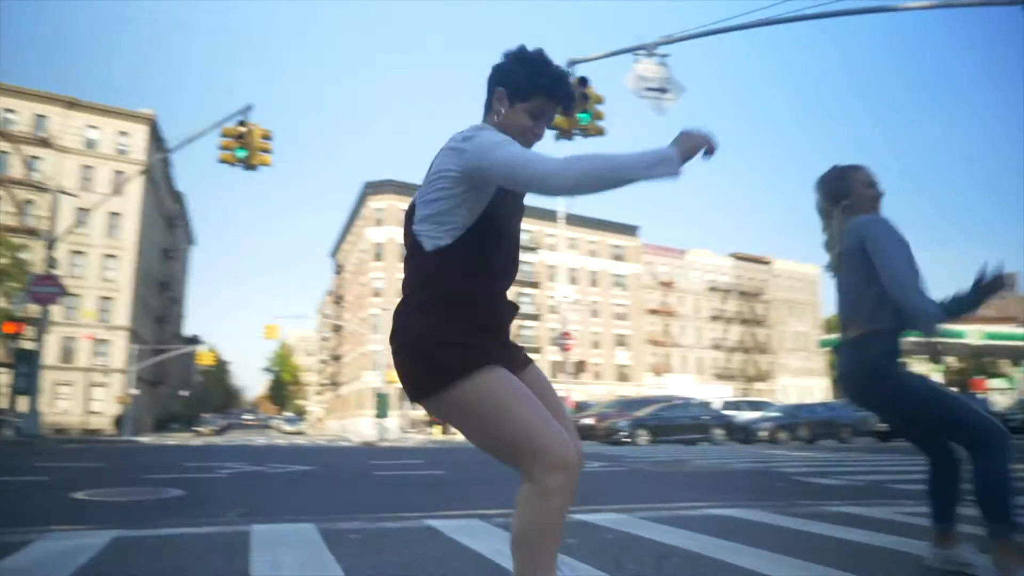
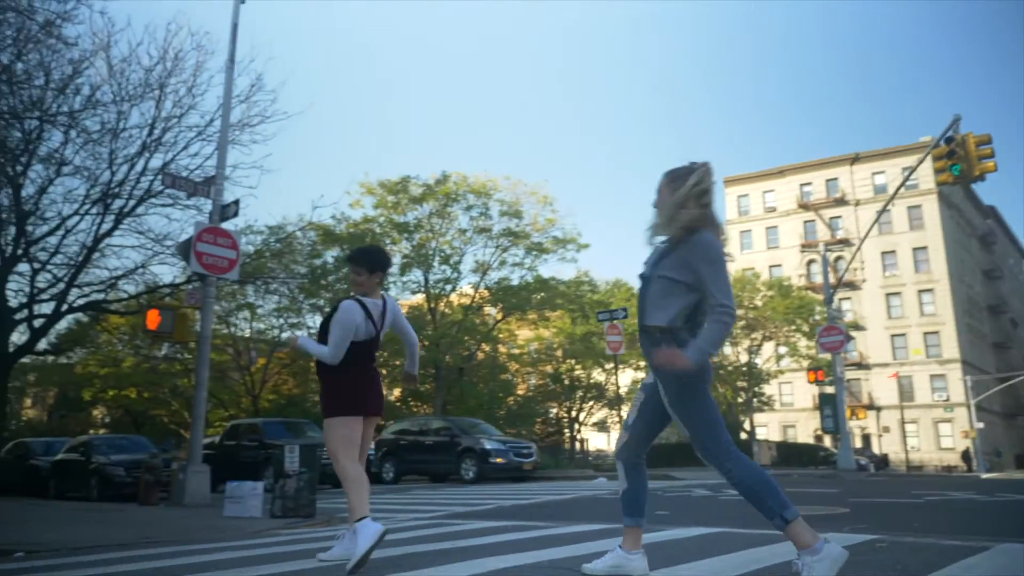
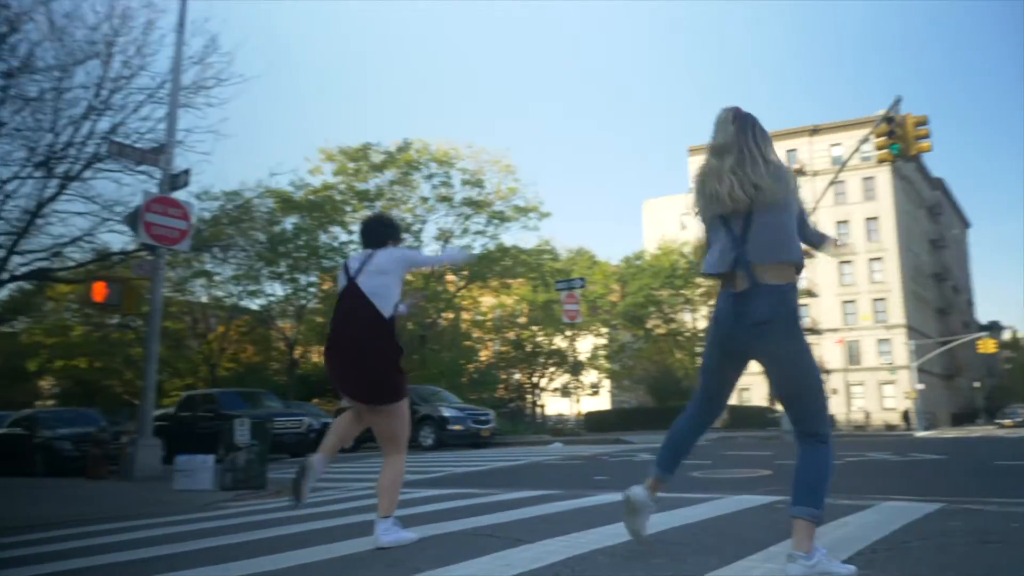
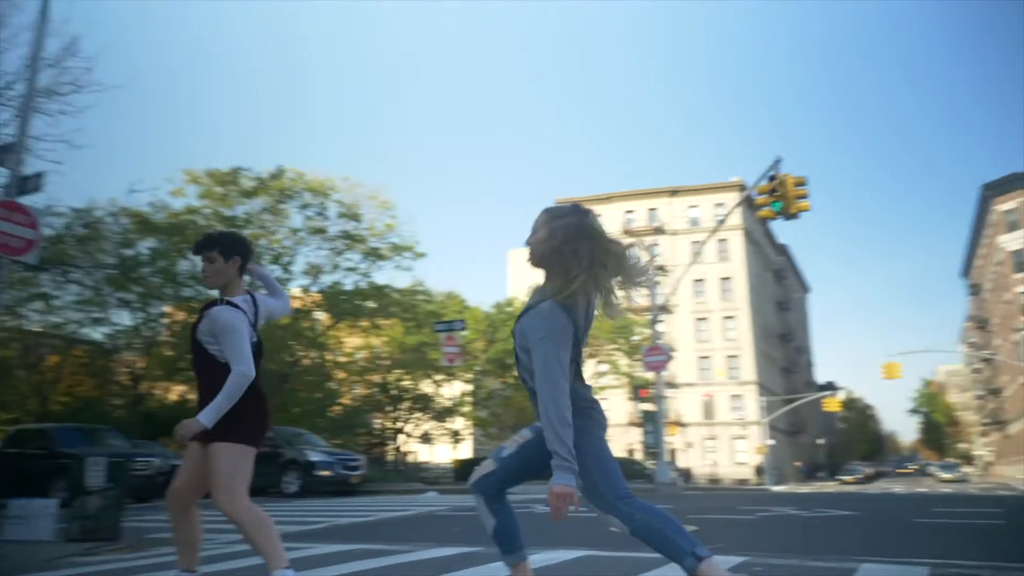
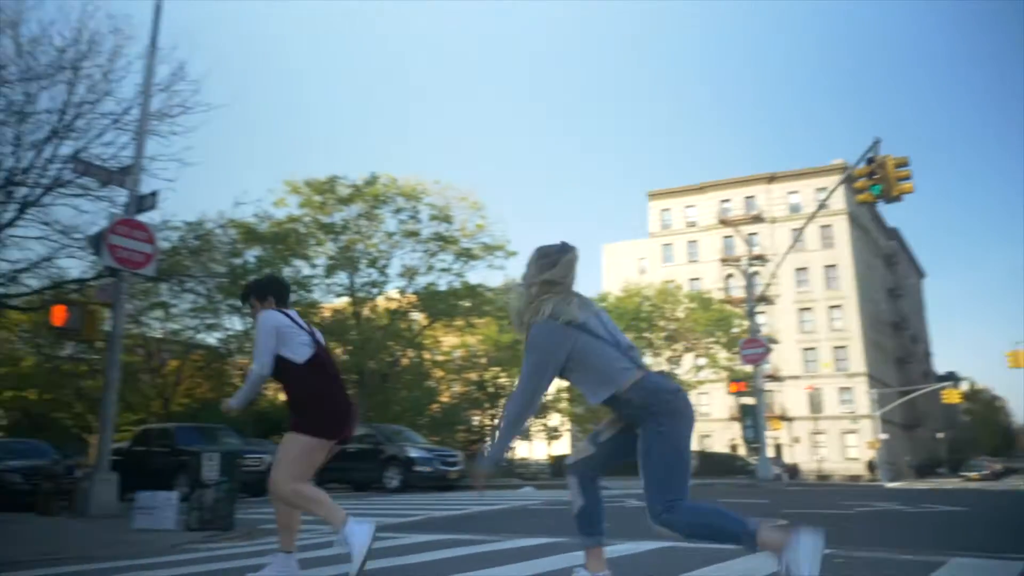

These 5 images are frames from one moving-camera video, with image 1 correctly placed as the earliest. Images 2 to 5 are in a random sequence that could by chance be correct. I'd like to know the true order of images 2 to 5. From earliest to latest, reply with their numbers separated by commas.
4, 5, 2, 3
